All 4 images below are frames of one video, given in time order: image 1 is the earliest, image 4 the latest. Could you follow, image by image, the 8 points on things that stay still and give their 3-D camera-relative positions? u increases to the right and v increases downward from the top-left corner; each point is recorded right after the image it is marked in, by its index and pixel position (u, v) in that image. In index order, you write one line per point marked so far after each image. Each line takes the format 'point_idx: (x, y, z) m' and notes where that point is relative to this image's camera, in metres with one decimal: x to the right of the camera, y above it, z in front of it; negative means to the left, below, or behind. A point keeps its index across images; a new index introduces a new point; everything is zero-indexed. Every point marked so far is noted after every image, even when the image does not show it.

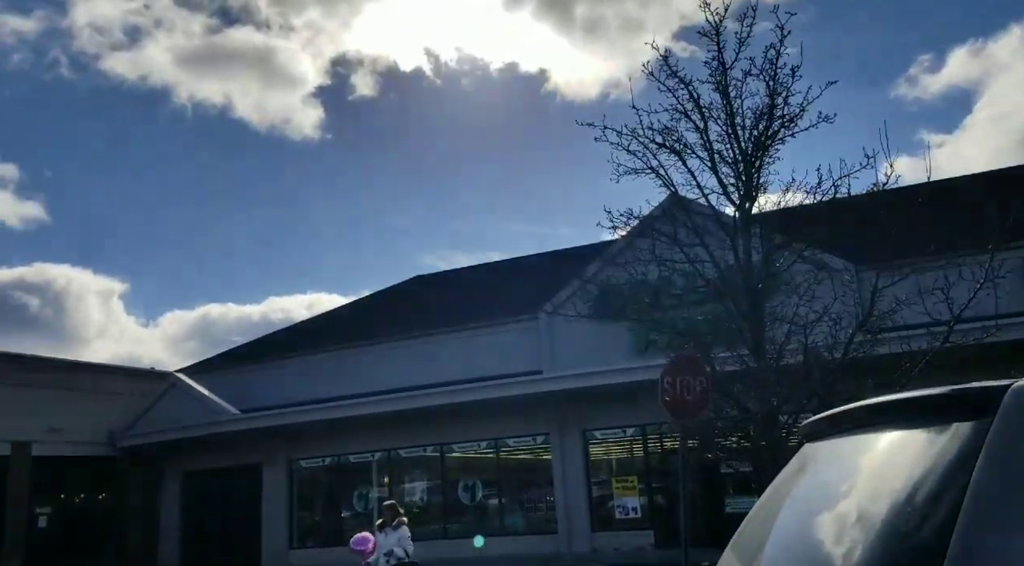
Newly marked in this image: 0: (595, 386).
0: (+1.6, -1.9, +19.6) m
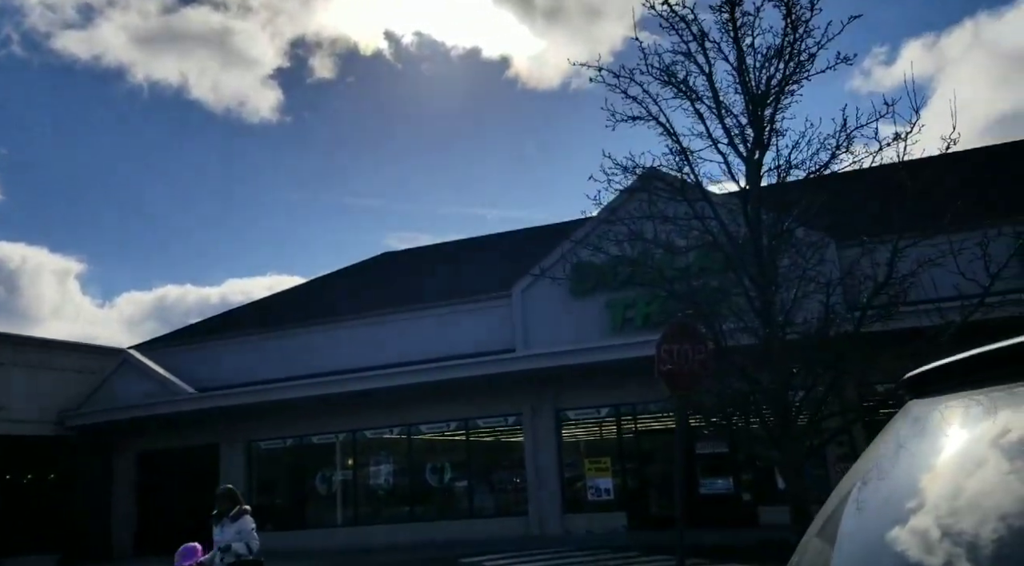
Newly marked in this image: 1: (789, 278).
0: (+1.1, -1.5, +18.9) m
1: (+2.4, 0.0, +8.9) m
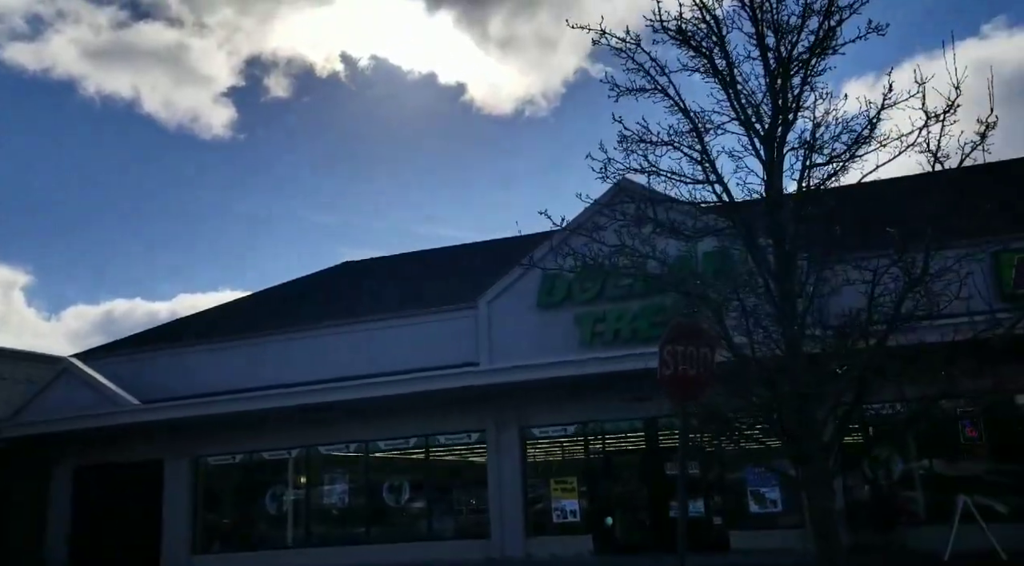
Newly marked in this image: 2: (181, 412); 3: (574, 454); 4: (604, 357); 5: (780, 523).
0: (+0.5, -1.7, +18.1) m
1: (+2.3, 0.0, +8.2) m
2: (-6.3, -2.5, +19.5) m
3: (+1.1, -3.2, +18.9) m
4: (+1.7, -1.3, +18.4) m
5: (+4.6, -4.1, +17.8) m
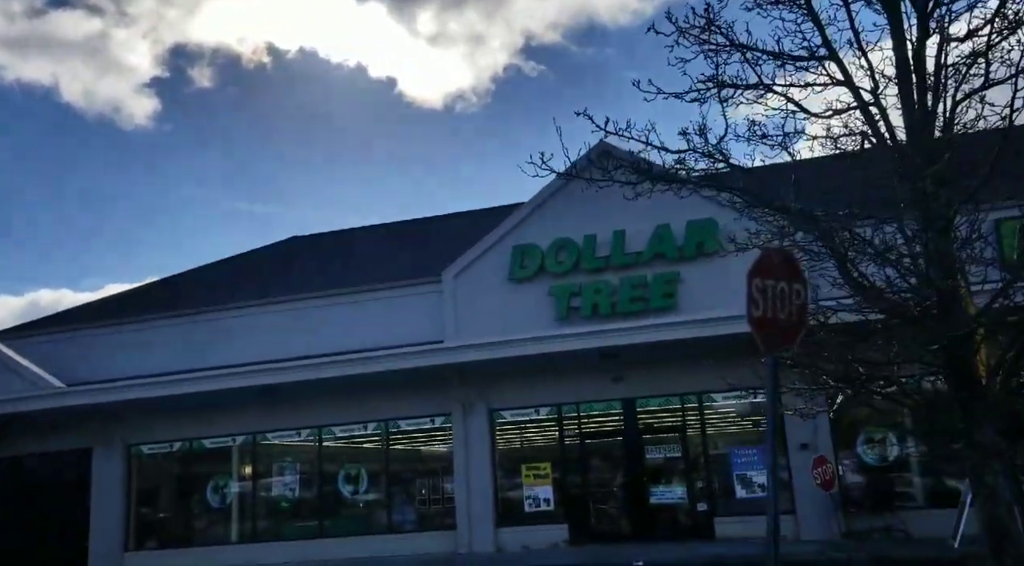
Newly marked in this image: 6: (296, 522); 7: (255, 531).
0: (0.0, -1.1, +16.6) m
1: (+2.4, +0.4, +6.8) m
2: (-6.9, -1.9, +17.6) m
3: (+0.6, -2.6, +17.5) m
4: (+1.2, -0.8, +16.9) m
5: (+4.1, -3.6, +16.5) m
6: (-3.8, -4.3, +18.2) m
7: (-4.6, -4.5, +18.3) m
